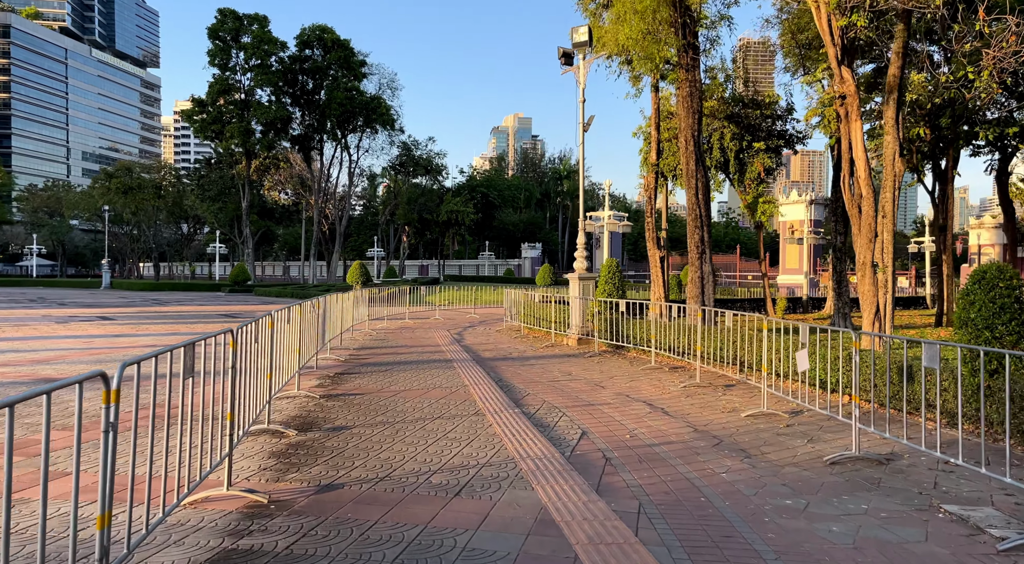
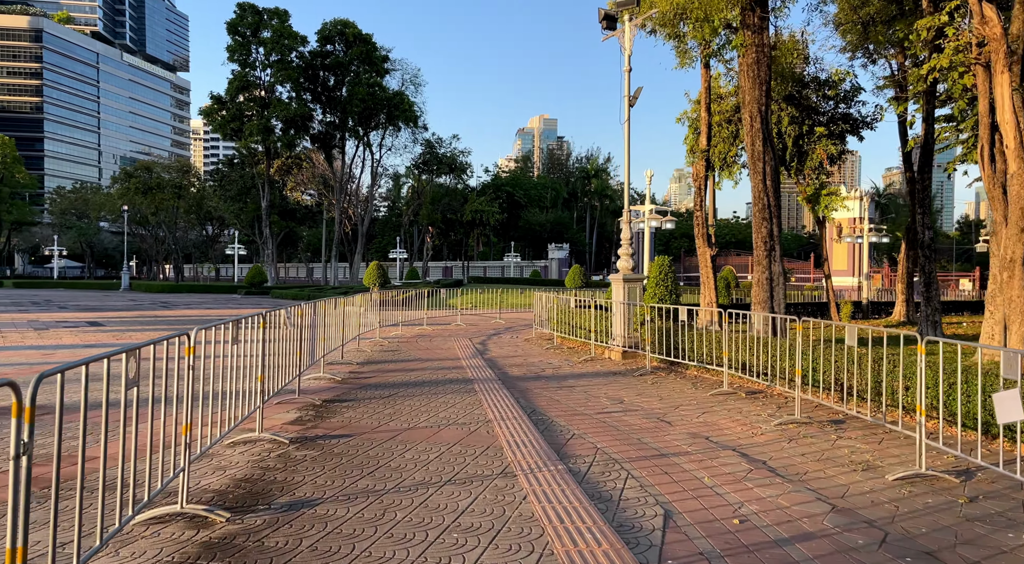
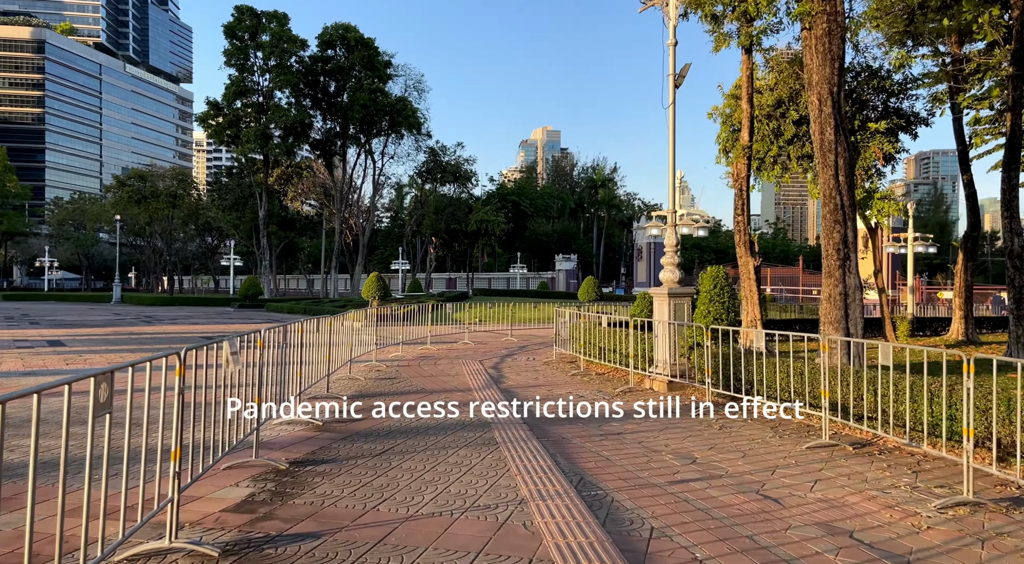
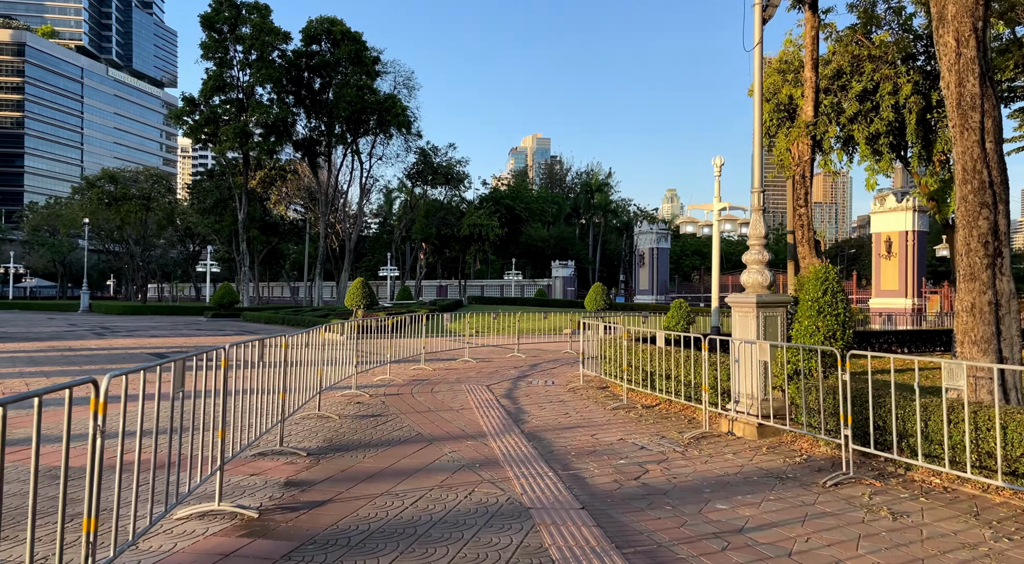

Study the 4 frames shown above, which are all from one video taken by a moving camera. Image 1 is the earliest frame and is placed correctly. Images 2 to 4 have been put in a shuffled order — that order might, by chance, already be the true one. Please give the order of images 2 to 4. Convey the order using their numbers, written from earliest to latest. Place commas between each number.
2, 3, 4
